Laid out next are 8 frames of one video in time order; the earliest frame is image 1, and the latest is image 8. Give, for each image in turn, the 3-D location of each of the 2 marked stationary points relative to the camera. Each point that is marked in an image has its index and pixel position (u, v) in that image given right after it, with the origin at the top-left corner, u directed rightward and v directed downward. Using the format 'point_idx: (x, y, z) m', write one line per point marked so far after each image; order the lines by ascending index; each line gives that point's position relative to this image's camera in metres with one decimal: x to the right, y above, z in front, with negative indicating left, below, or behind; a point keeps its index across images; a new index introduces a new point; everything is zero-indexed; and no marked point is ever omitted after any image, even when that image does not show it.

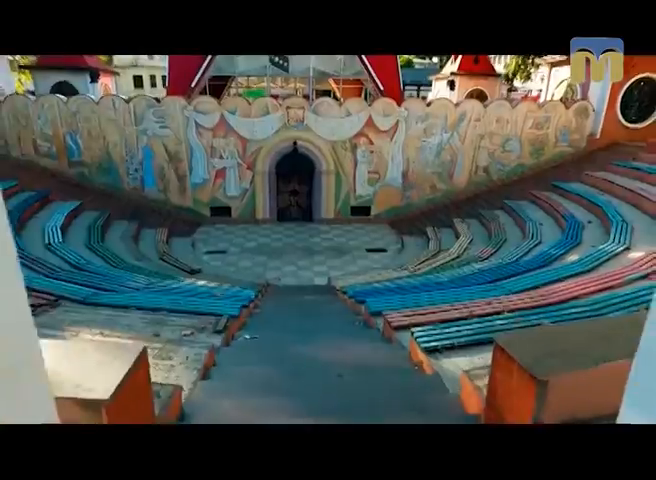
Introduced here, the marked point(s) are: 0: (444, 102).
0: (+2.2, +2.6, +7.6) m
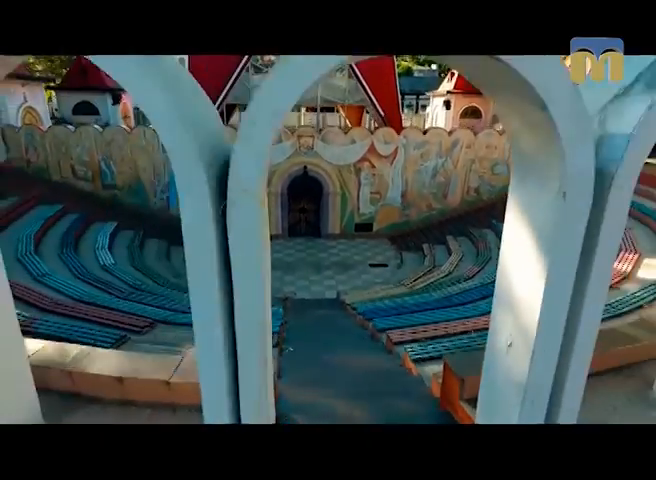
0: (+2.3, +2.3, +8.5) m
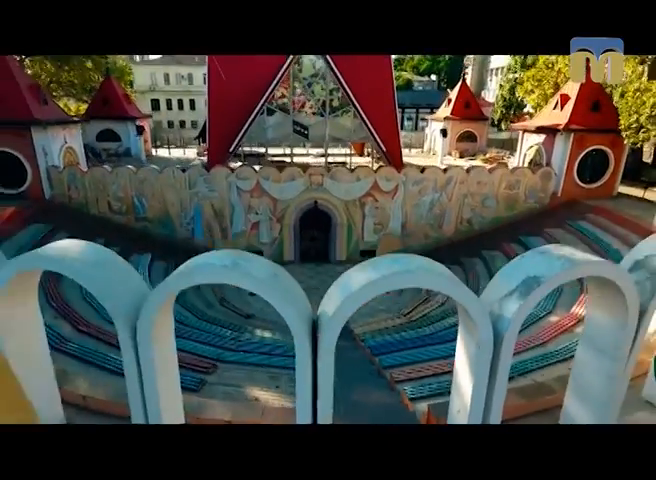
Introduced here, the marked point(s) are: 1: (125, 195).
0: (+2.5, +1.6, +9.5) m
1: (-4.7, +1.0, +9.2) m
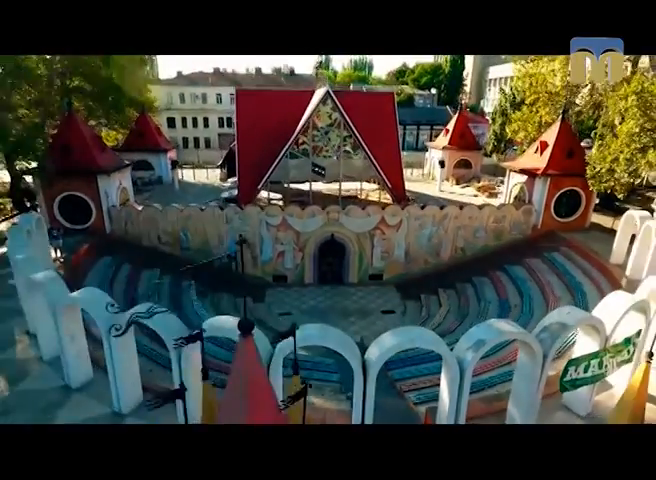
0: (+2.9, +0.9, +11.2) m
1: (-4.3, +0.3, +10.9) m
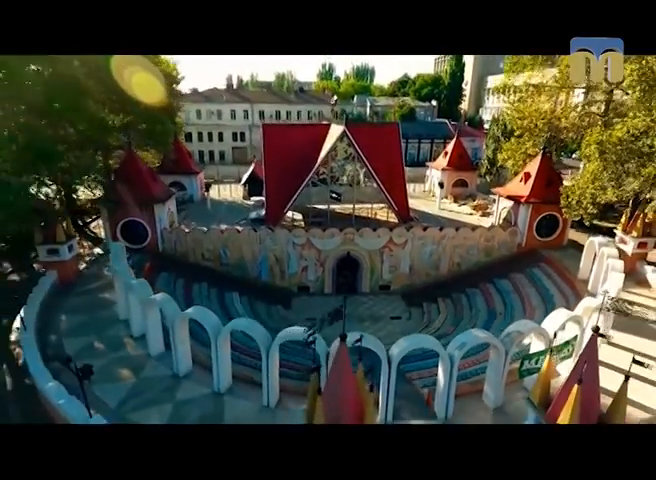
0: (+3.5, +0.3, +13.3) m
1: (-3.7, -0.3, +13.0) m
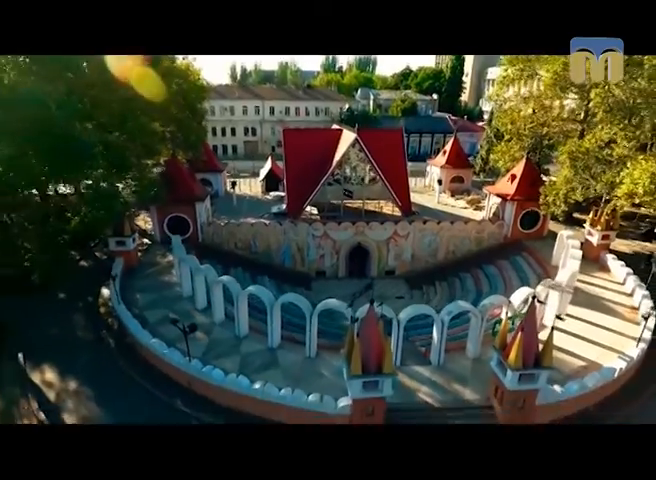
0: (+4.0, +0.7, +15.5) m
1: (-3.2, 0.0, +15.3) m
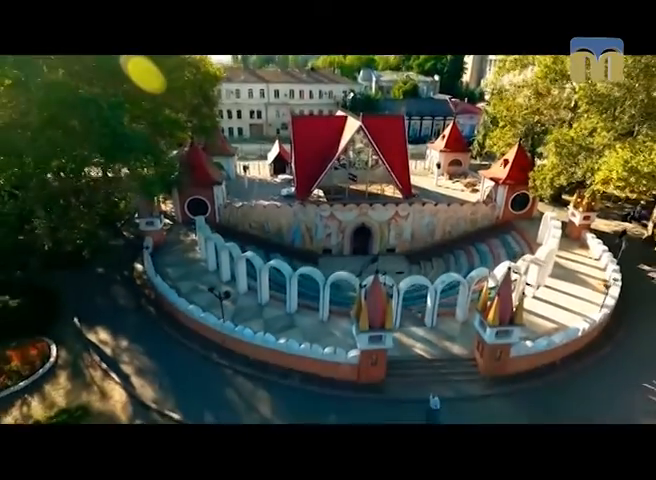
0: (+4.3, +1.5, +16.9) m
1: (-2.9, +0.8, +16.7) m
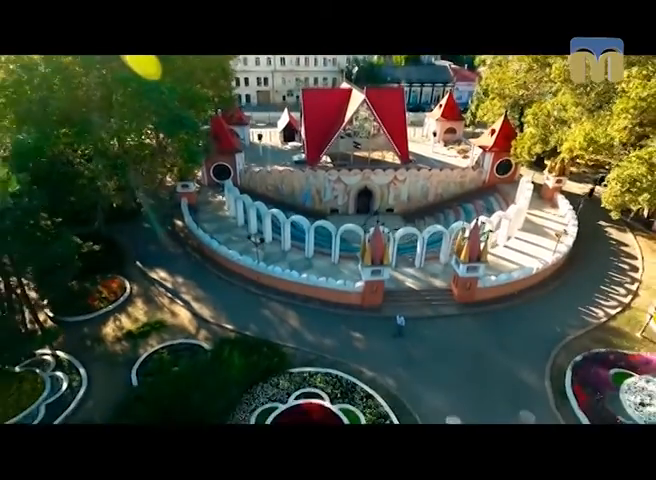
0: (+4.7, +3.4, +19.3) m
1: (-2.6, +2.7, +19.2) m
